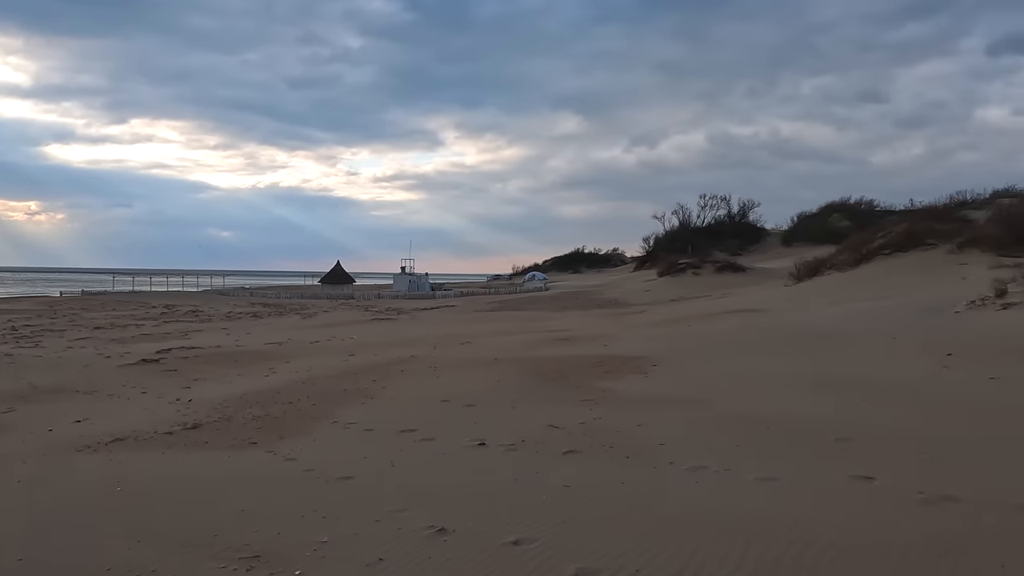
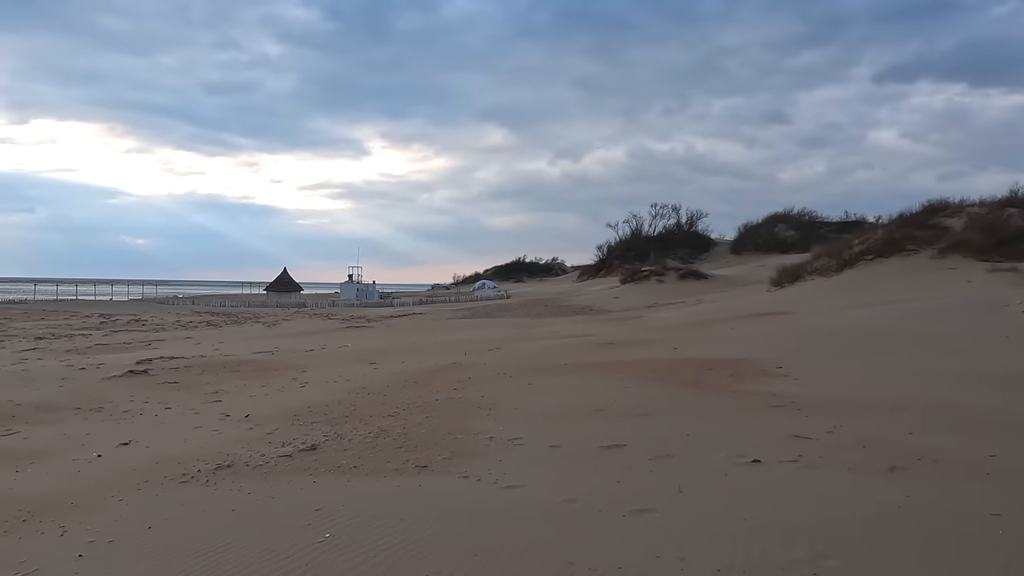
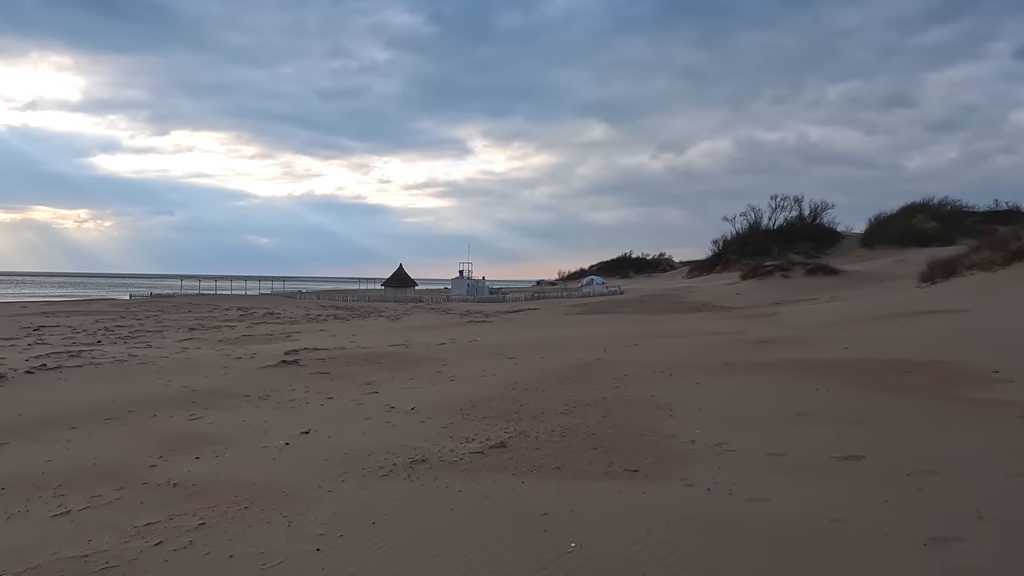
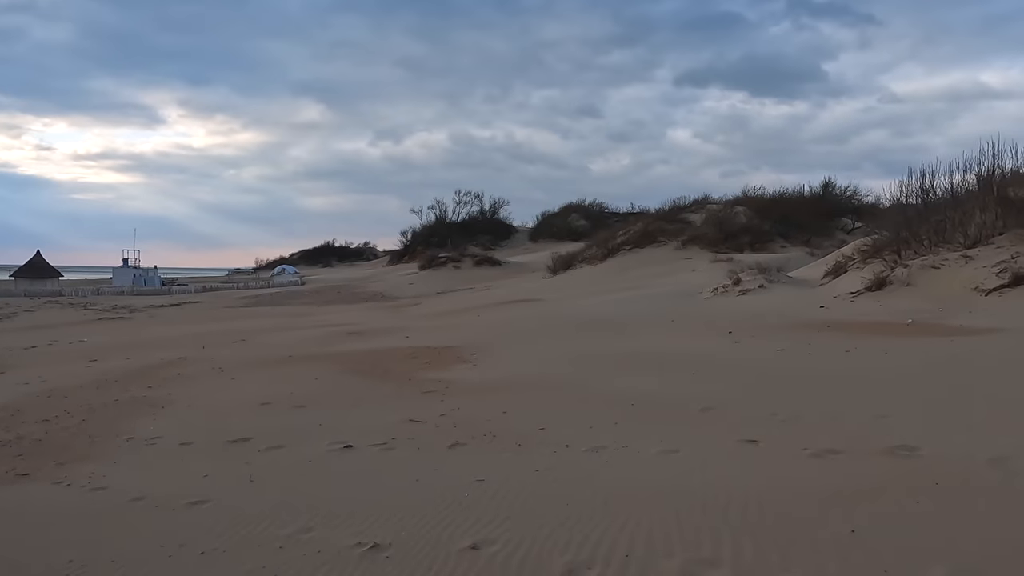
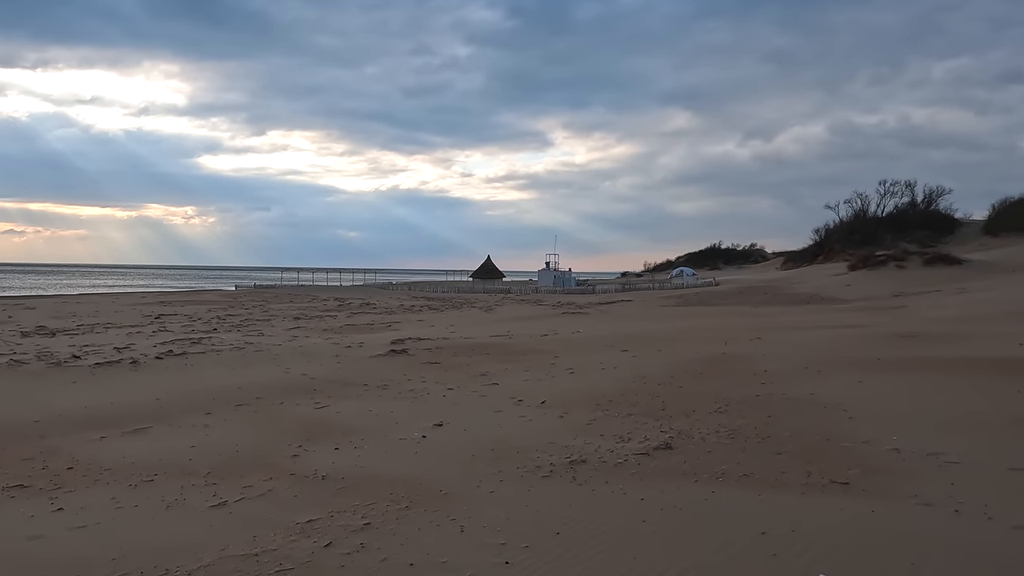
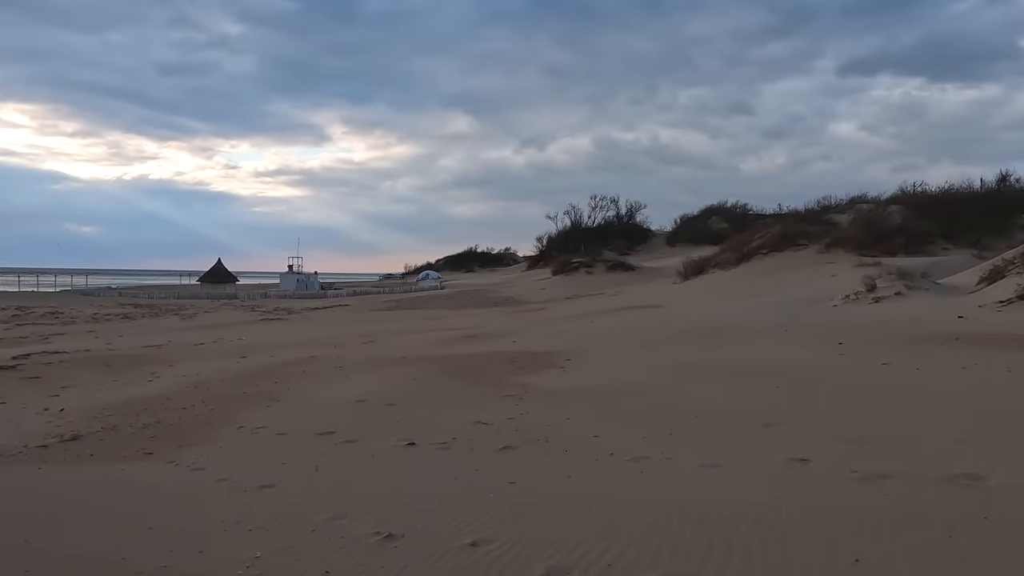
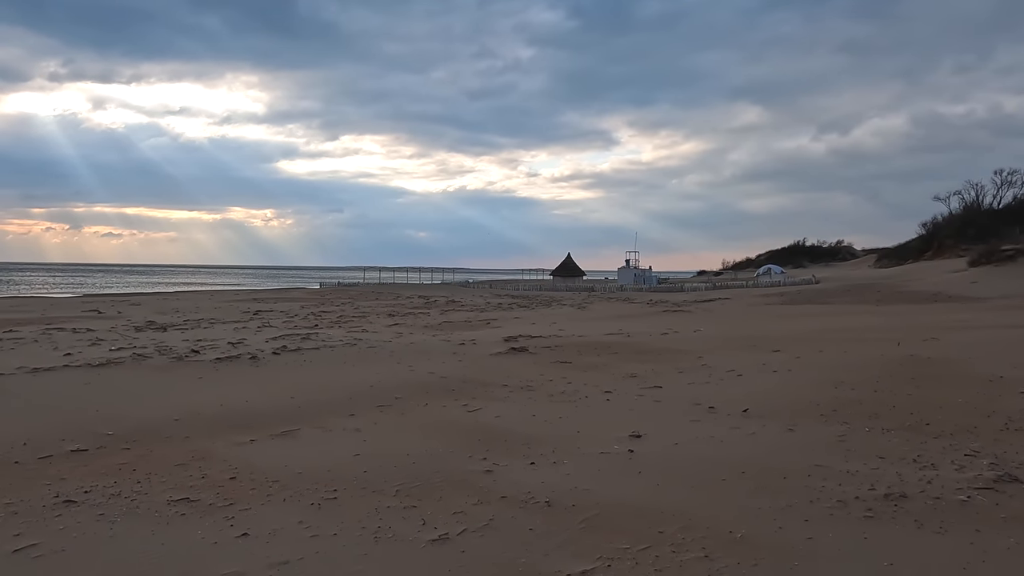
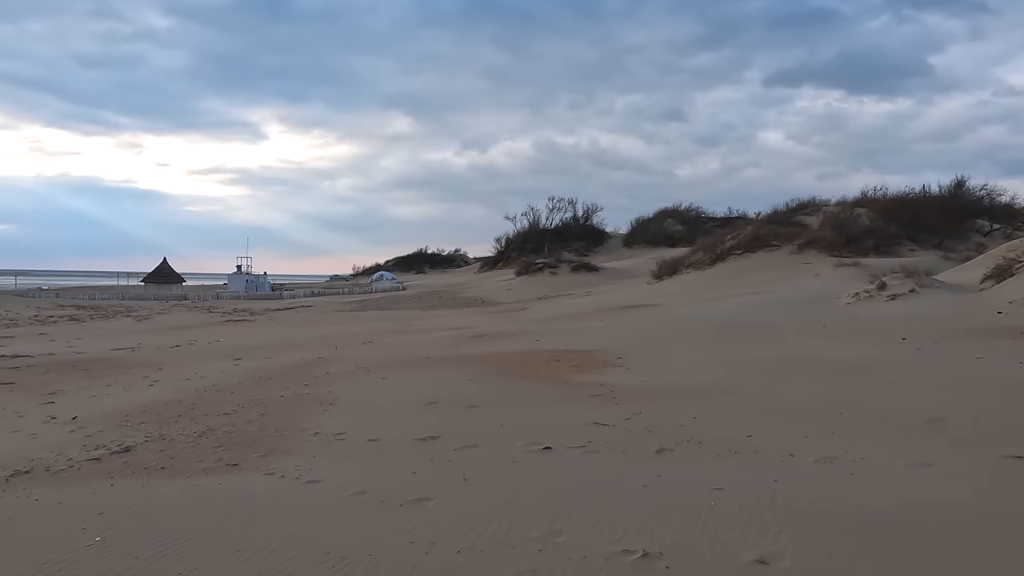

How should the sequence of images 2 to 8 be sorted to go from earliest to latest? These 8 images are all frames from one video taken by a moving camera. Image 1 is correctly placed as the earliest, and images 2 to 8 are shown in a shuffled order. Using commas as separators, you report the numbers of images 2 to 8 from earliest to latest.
6, 4, 8, 2, 3, 5, 7
